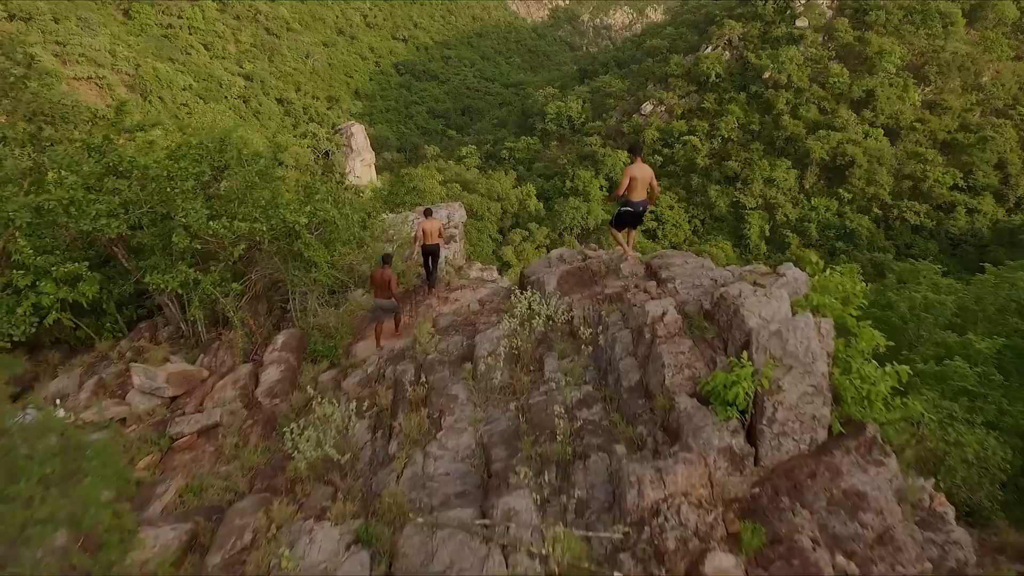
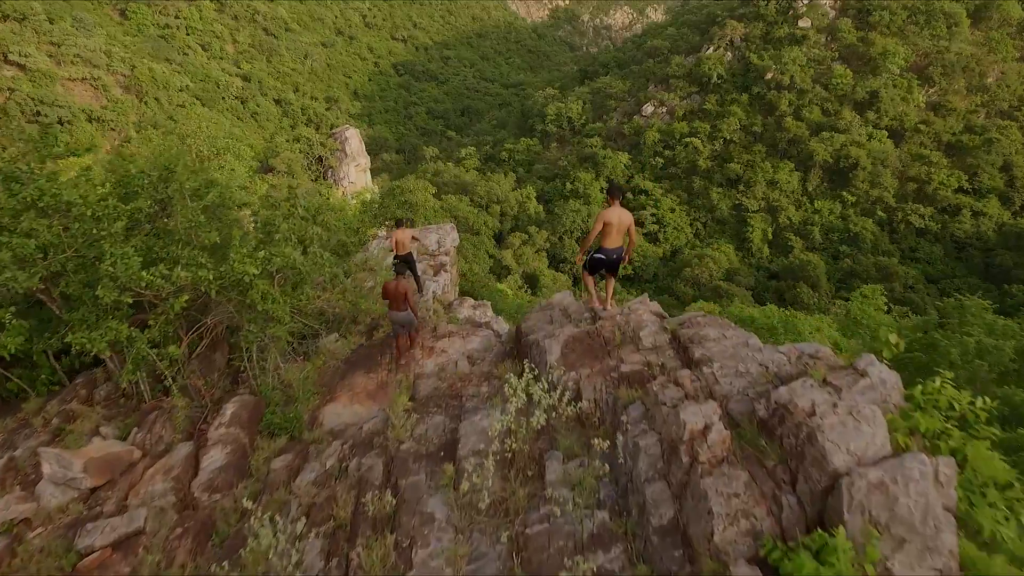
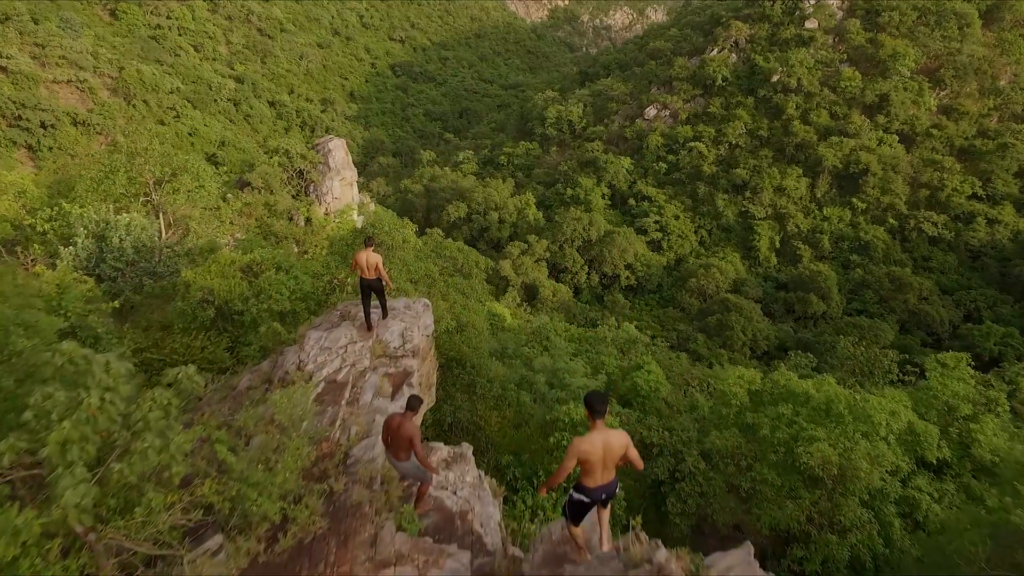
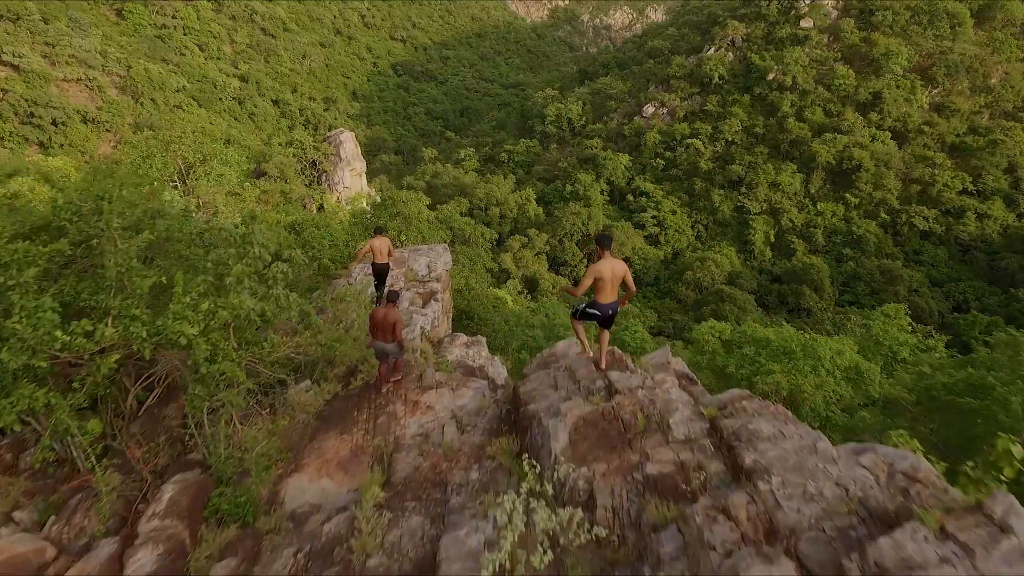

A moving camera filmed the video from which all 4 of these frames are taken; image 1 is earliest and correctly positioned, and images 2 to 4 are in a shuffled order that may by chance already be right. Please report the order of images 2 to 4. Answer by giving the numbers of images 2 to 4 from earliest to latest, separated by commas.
2, 4, 3
